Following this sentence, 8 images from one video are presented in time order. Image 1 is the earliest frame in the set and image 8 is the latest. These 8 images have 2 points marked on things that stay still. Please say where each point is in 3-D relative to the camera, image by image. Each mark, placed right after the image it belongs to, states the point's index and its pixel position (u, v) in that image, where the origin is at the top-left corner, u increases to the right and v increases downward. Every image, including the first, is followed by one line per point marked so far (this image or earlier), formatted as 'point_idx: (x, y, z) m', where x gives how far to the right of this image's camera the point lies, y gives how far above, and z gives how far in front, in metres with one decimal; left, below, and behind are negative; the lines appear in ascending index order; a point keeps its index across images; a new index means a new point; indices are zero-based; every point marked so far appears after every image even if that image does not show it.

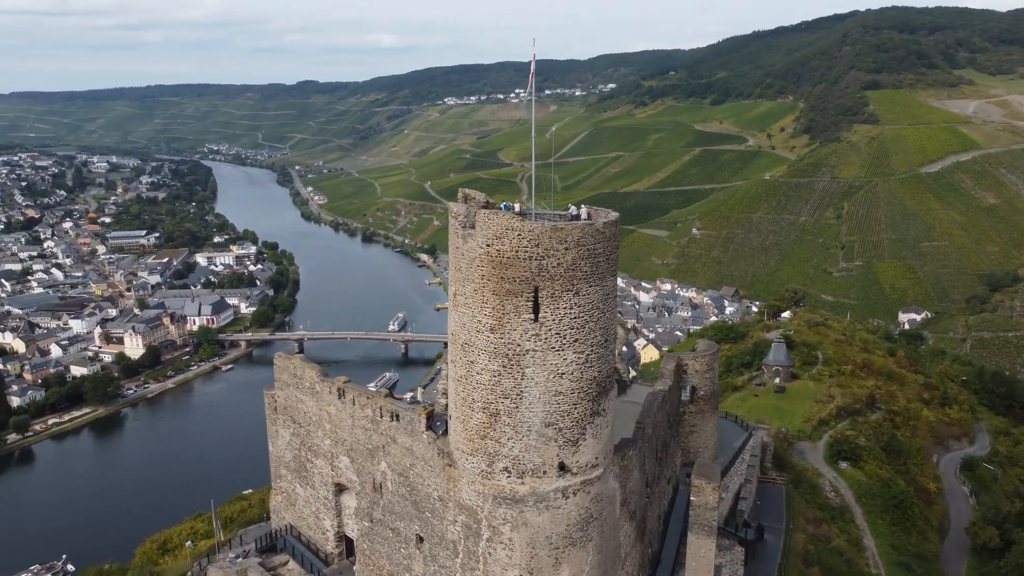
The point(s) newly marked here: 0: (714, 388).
0: (+4.0, -2.0, +15.8) m
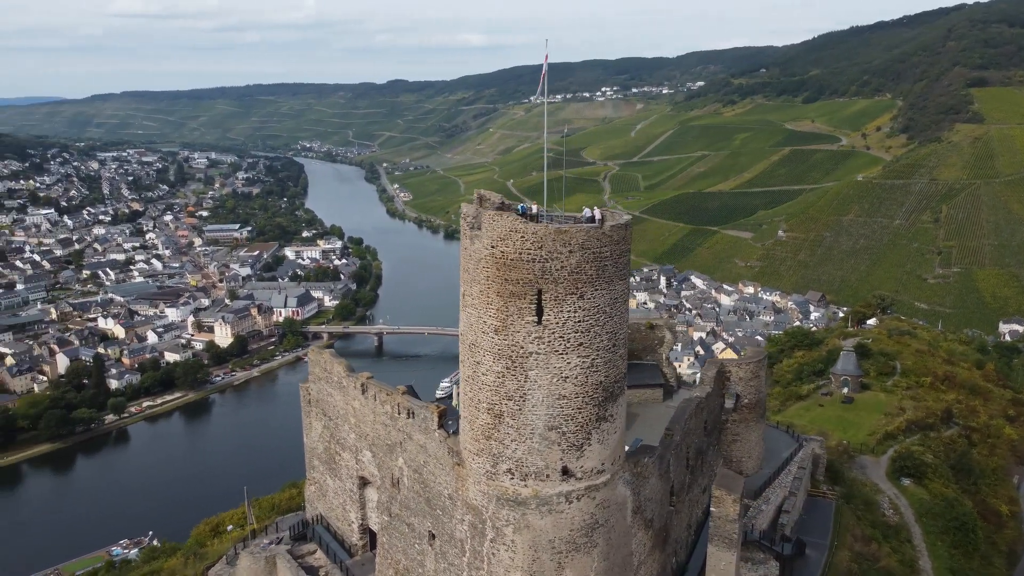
0: (+4.8, -2.1, +15.4) m
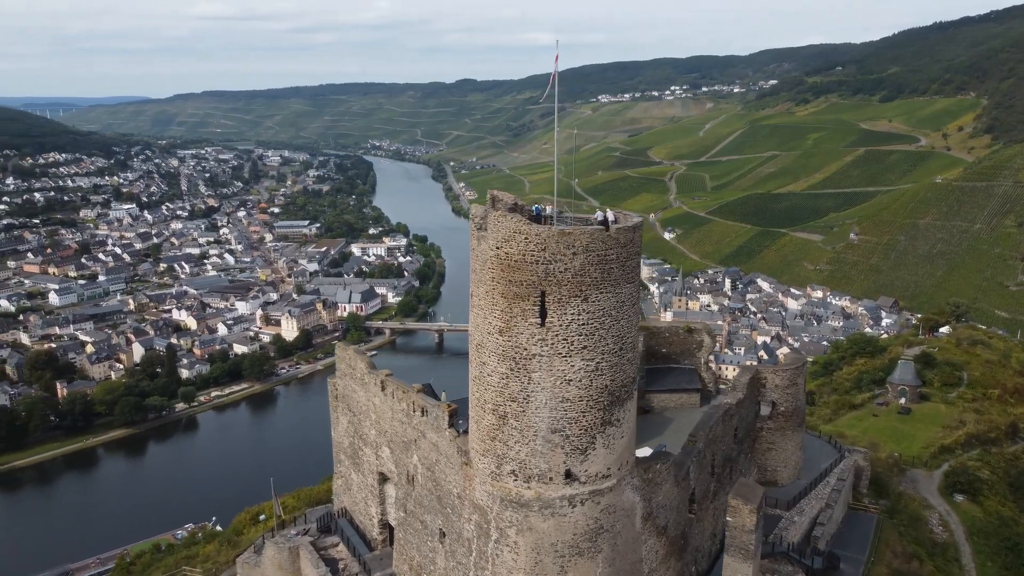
0: (+5.3, -2.2, +15.0) m
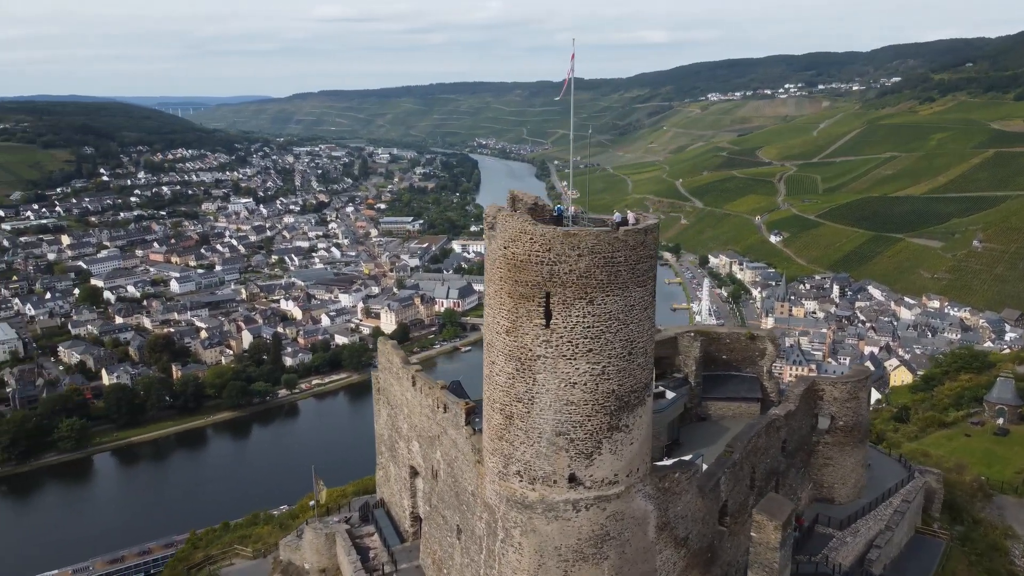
0: (+6.1, -2.3, +14.2) m
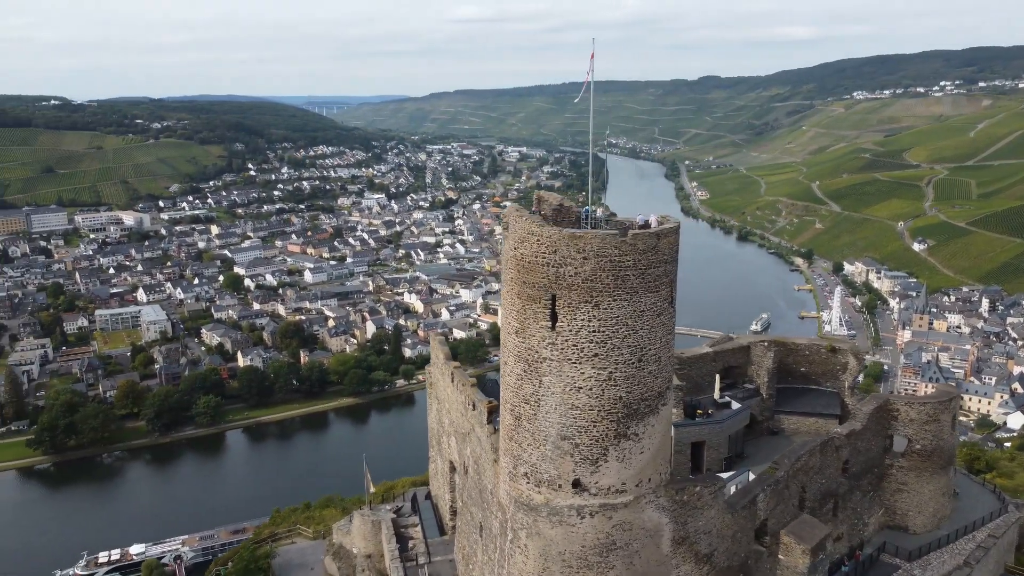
0: (+7.0, -2.6, +13.2) m
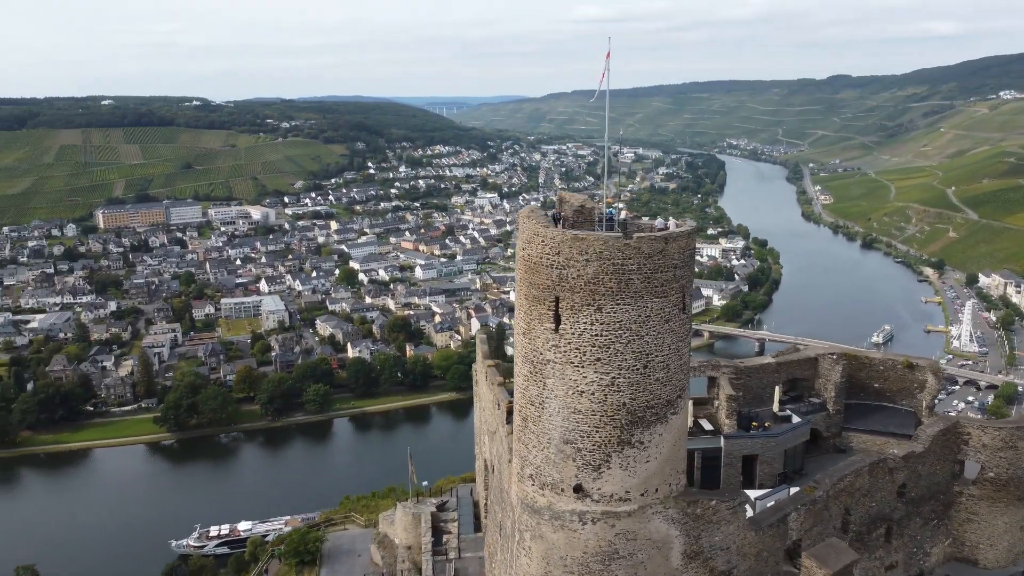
0: (+7.6, -2.8, +12.1) m
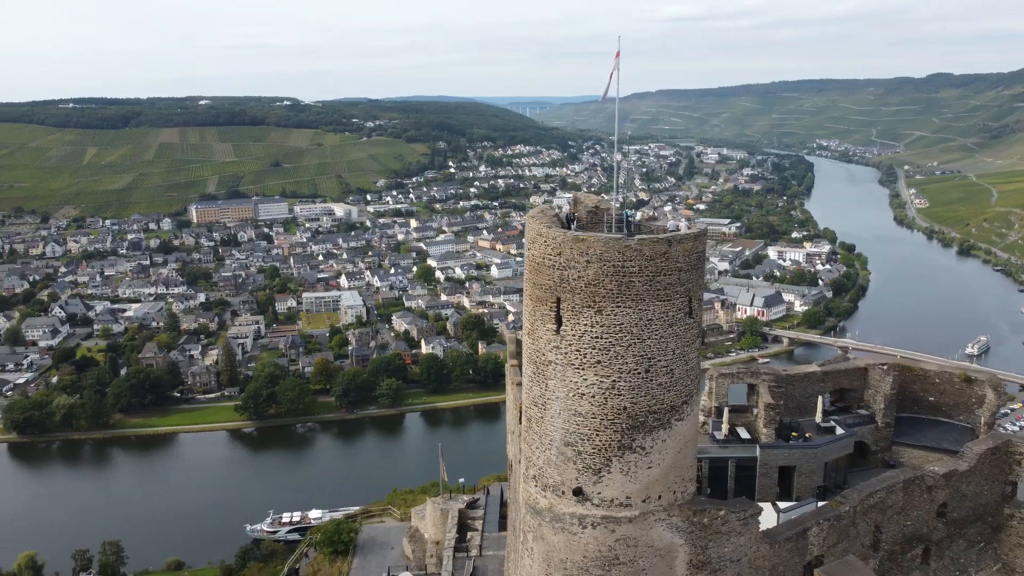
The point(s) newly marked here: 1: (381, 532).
0: (+7.9, -3.0, +11.4) m
1: (-2.7, -5.0, +16.6) m
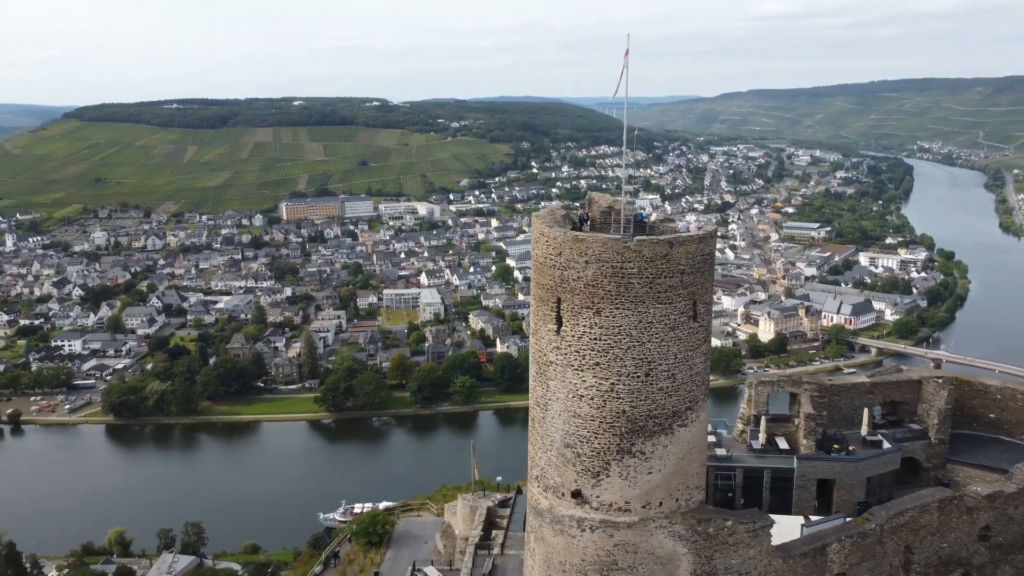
0: (+8.2, -3.2, +10.5) m
1: (-1.9, -5.0, +16.8) m
